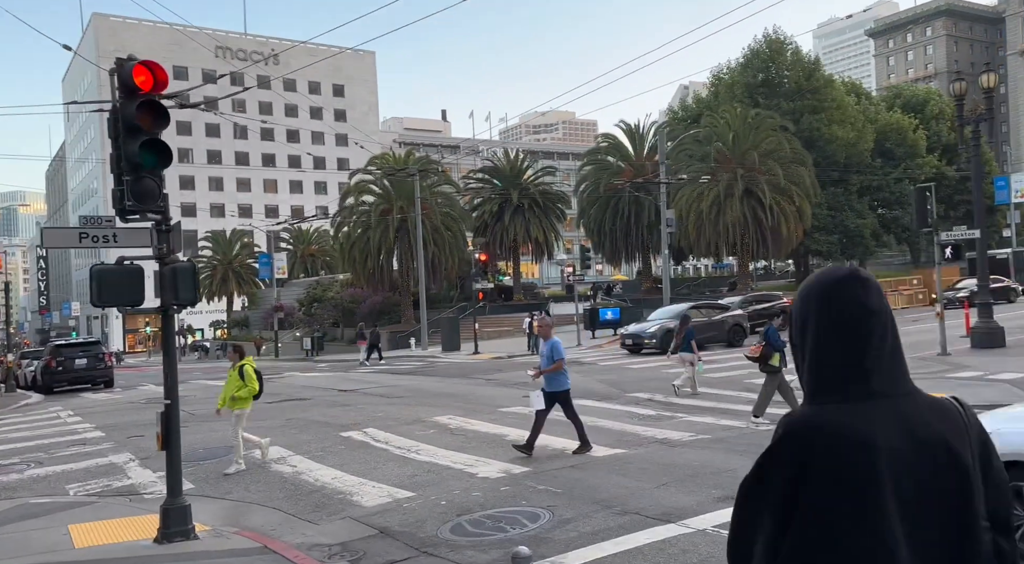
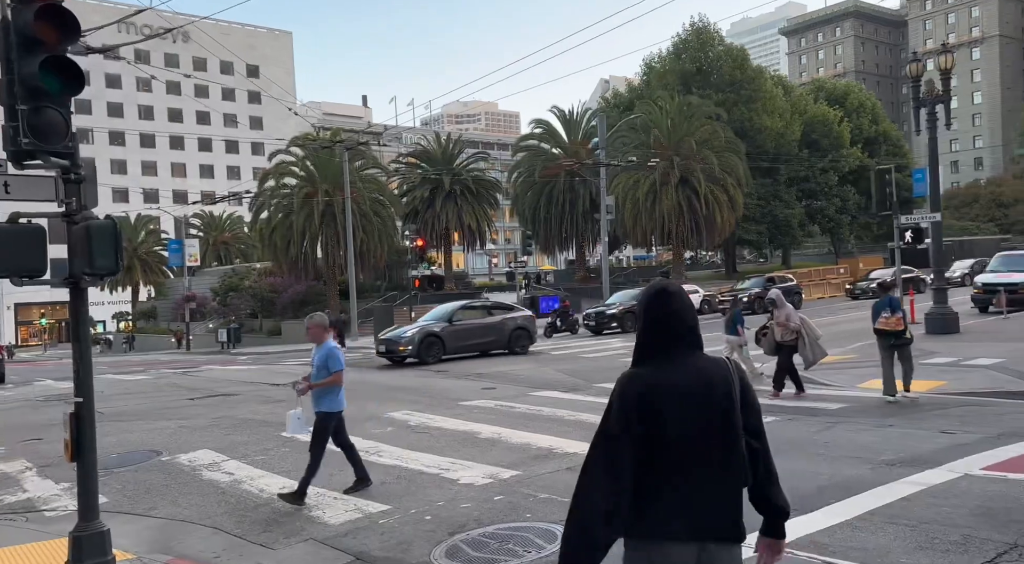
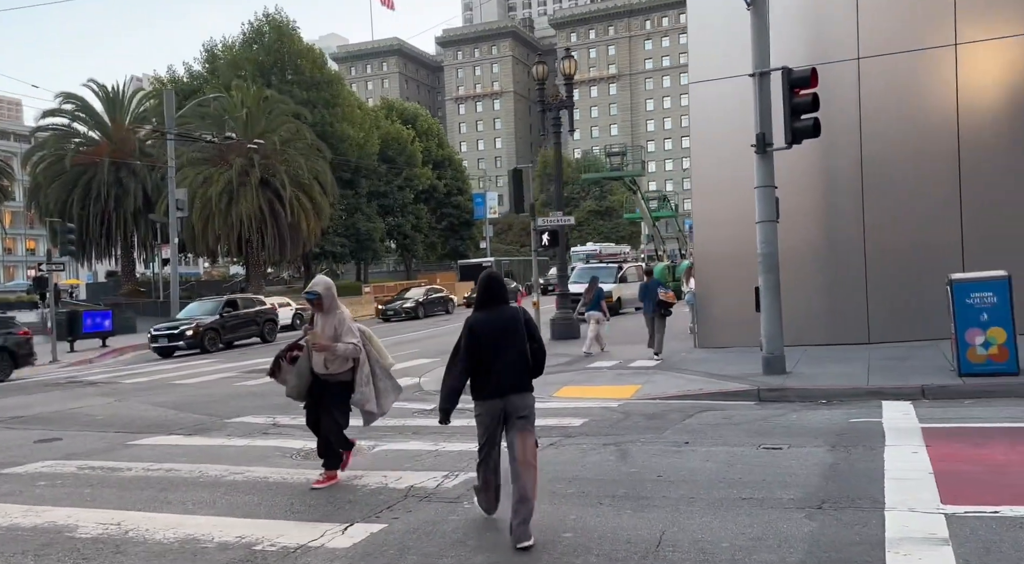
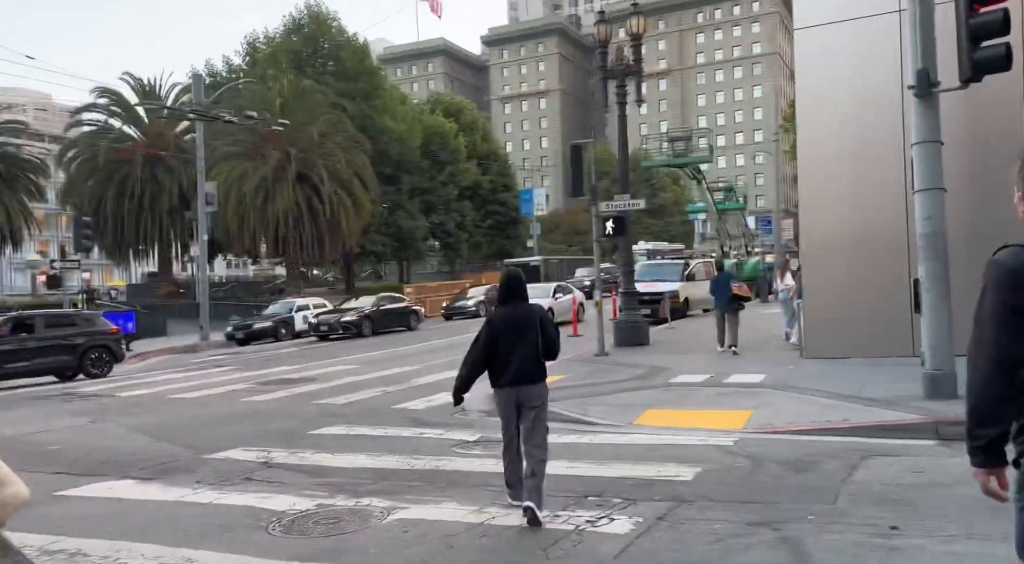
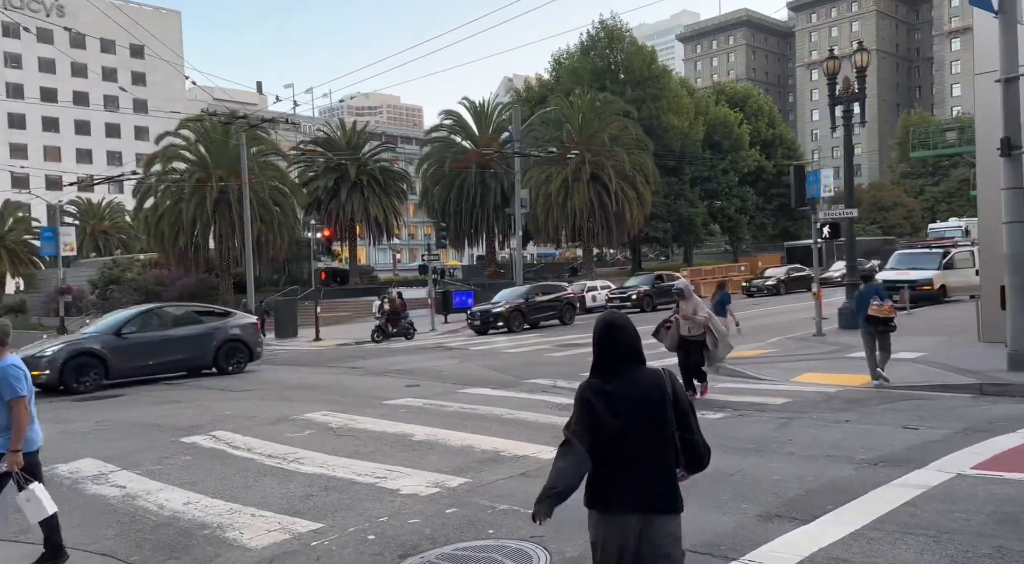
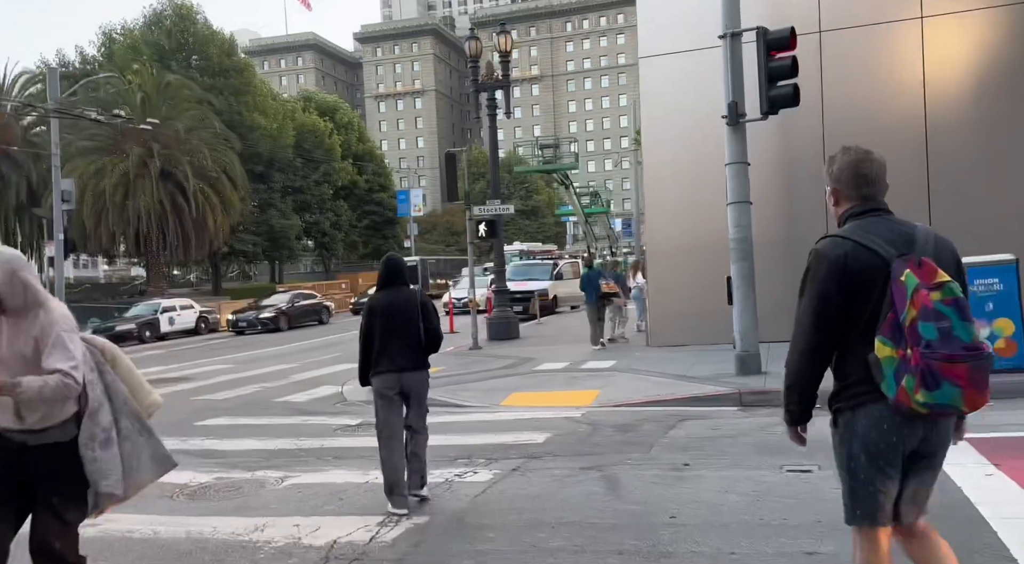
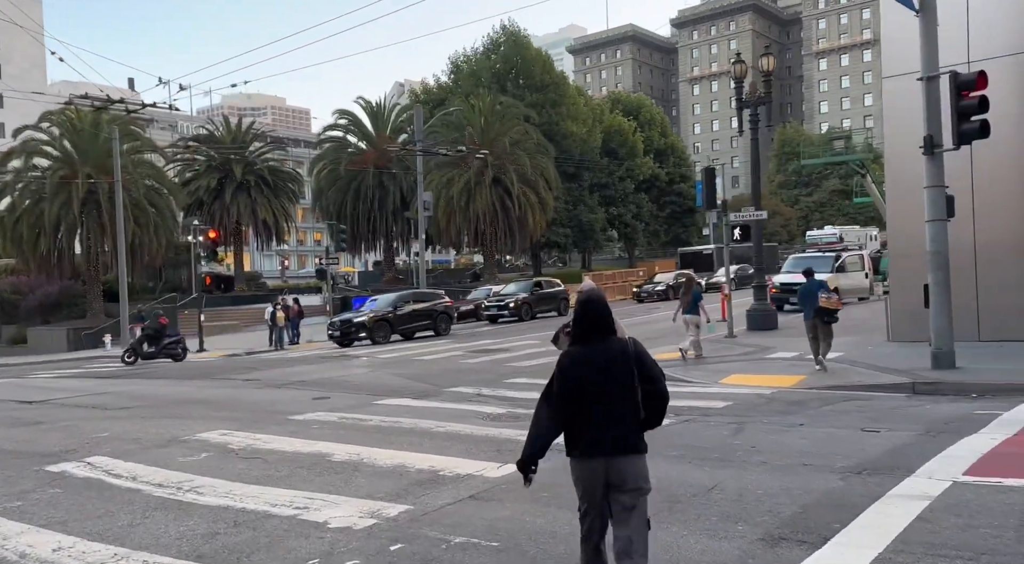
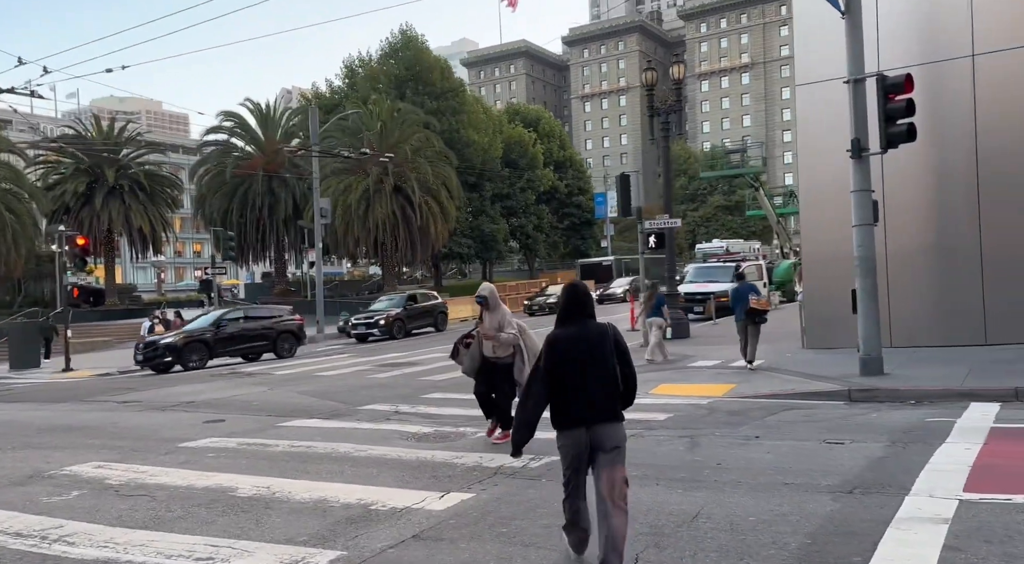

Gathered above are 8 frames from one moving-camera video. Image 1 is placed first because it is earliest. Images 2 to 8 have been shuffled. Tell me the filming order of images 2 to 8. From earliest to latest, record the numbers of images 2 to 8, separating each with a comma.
2, 5, 7, 8, 3, 6, 4
